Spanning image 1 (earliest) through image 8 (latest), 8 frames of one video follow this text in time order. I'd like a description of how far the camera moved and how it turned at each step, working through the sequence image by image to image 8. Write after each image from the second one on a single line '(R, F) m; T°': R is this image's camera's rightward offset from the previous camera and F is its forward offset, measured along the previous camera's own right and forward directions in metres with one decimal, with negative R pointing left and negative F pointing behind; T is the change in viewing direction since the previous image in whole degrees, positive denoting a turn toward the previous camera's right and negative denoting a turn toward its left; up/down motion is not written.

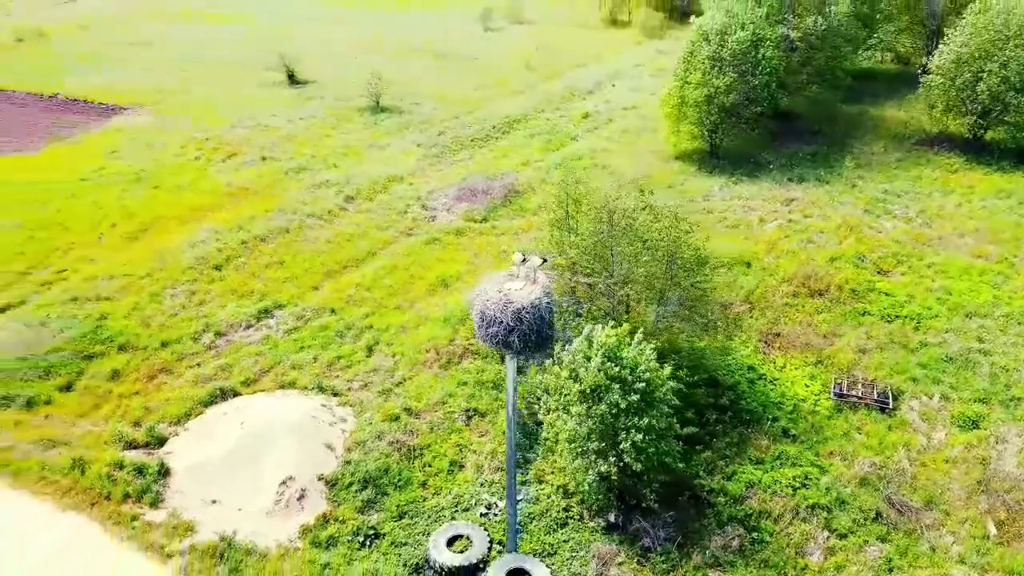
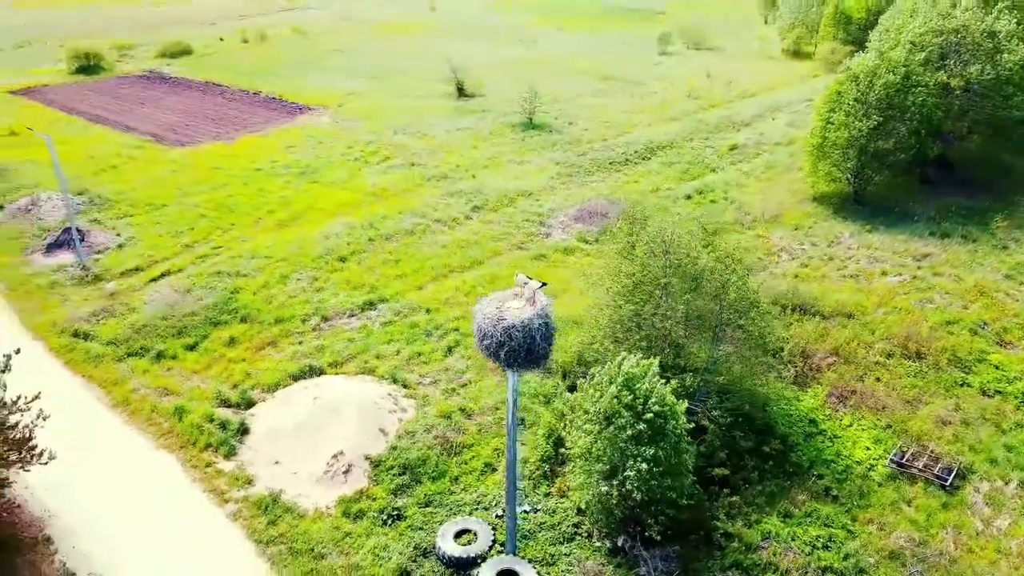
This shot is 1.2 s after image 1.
(+2.9, -0.7) m; -13°
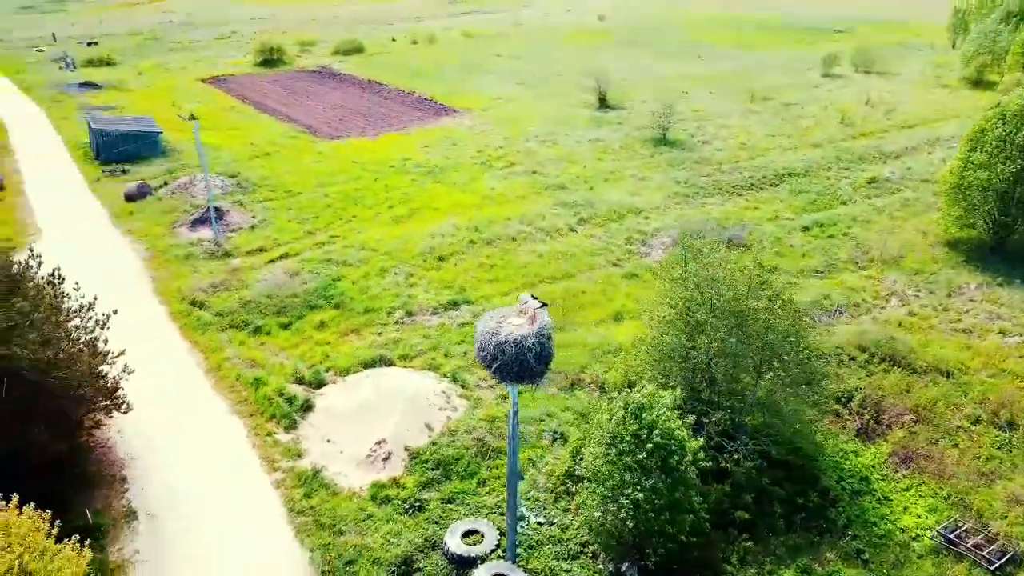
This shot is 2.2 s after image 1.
(+2.7, -0.3) m; -12°
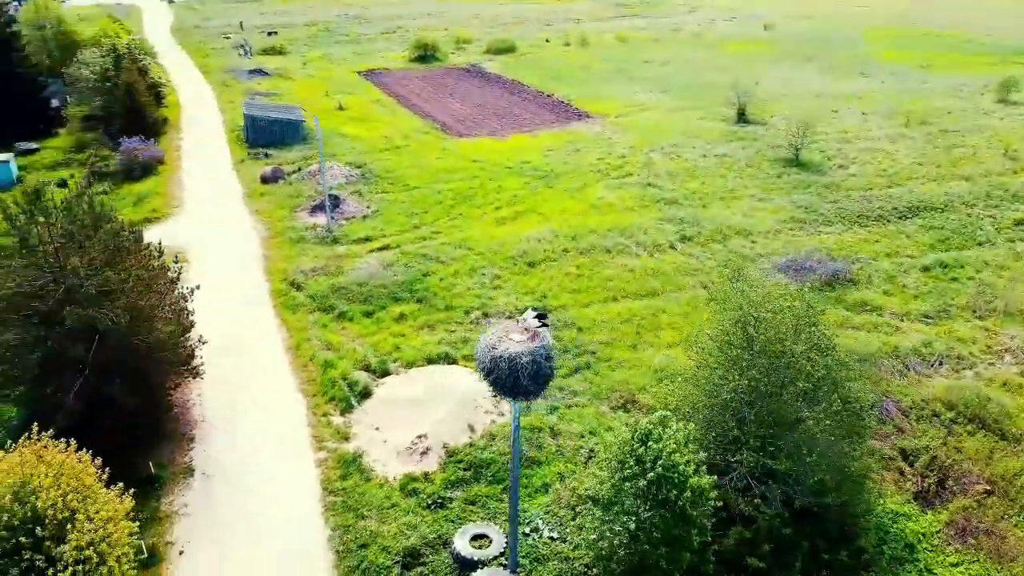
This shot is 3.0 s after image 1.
(+2.5, 0.0) m; -11°
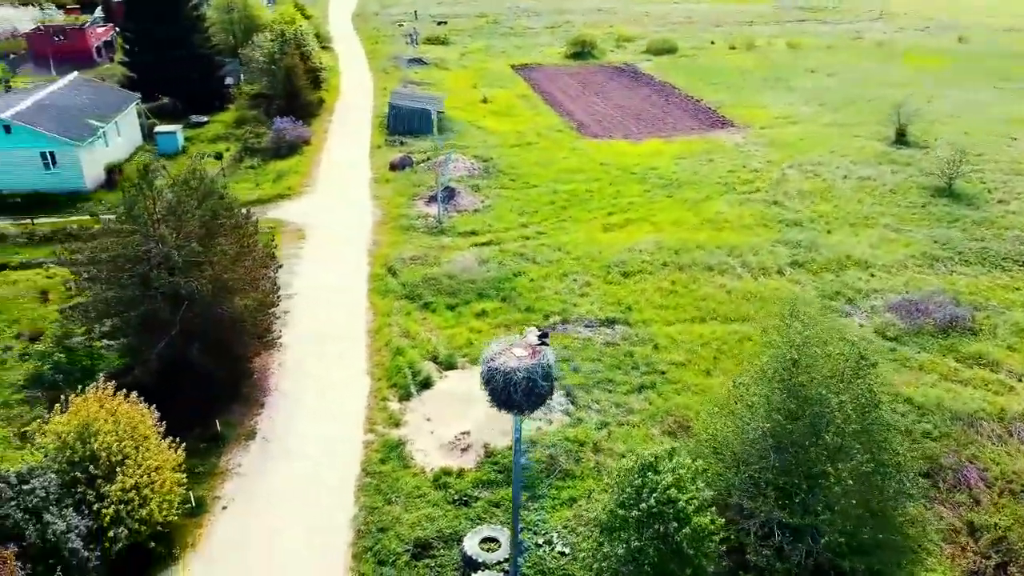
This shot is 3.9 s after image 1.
(+2.6, +0.1) m; -11°
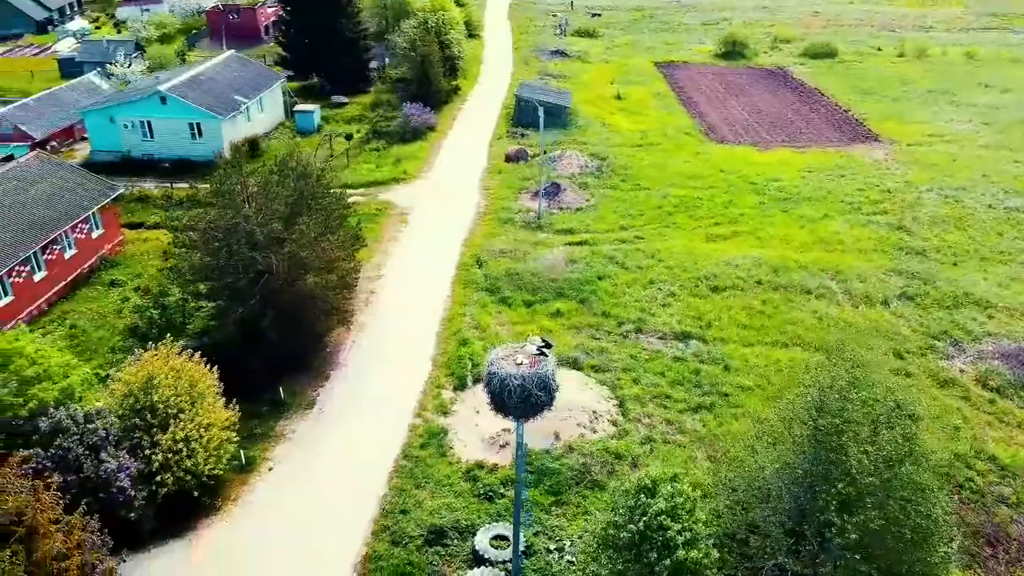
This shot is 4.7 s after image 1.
(+2.4, 0.0) m; -11°
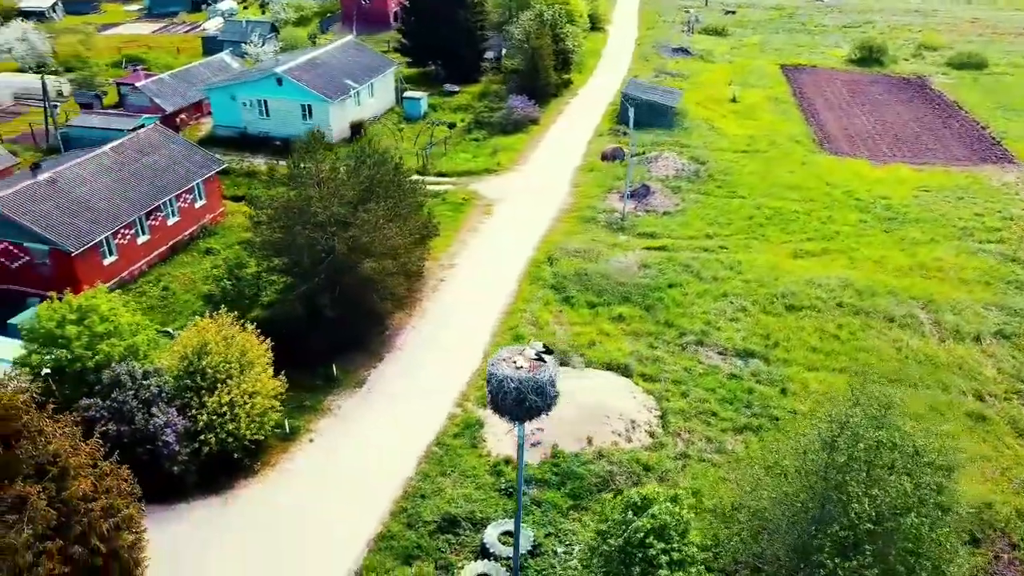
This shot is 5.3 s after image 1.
(+2.1, 0.0) m; -9°
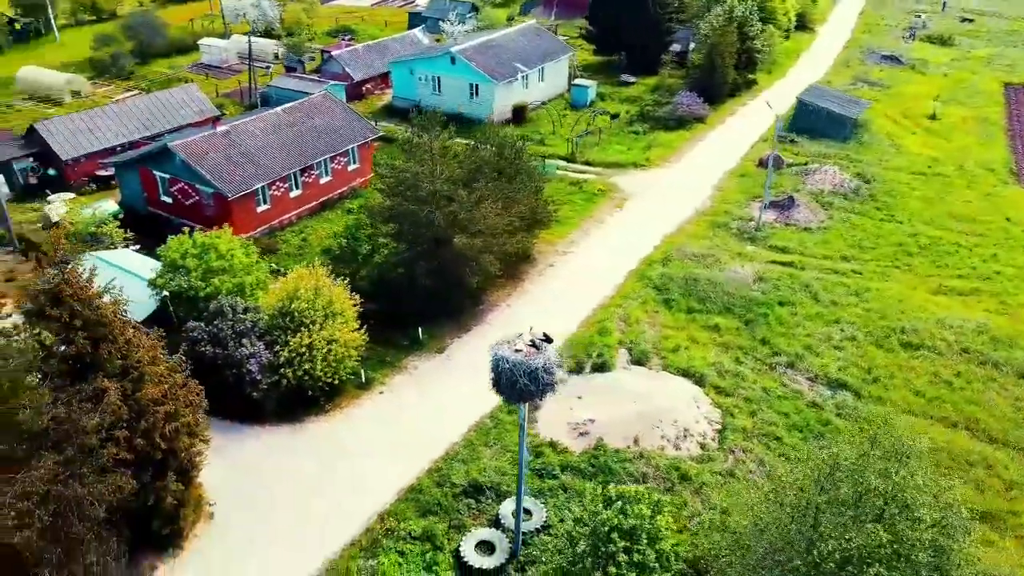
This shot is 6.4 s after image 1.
(+3.5, -0.4) m; -14°
